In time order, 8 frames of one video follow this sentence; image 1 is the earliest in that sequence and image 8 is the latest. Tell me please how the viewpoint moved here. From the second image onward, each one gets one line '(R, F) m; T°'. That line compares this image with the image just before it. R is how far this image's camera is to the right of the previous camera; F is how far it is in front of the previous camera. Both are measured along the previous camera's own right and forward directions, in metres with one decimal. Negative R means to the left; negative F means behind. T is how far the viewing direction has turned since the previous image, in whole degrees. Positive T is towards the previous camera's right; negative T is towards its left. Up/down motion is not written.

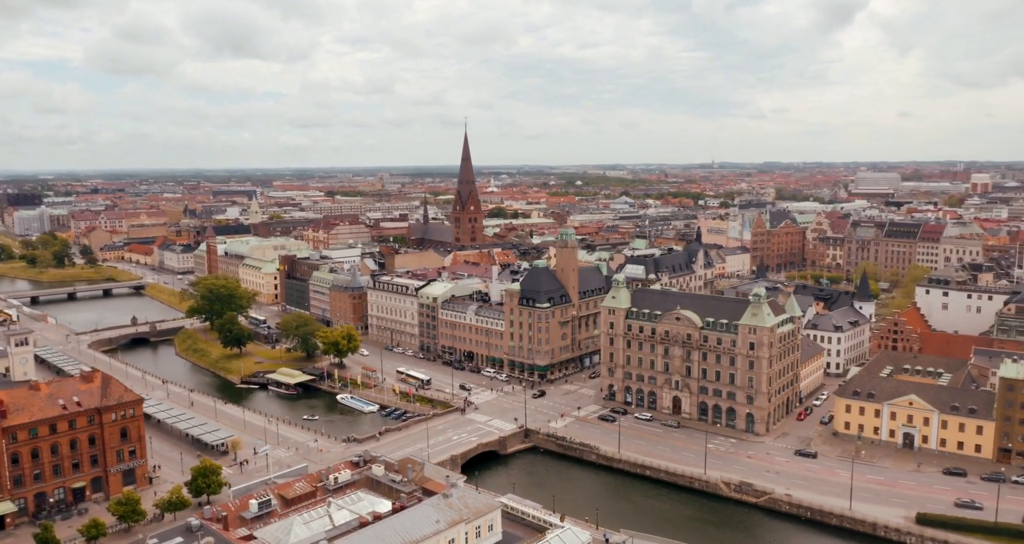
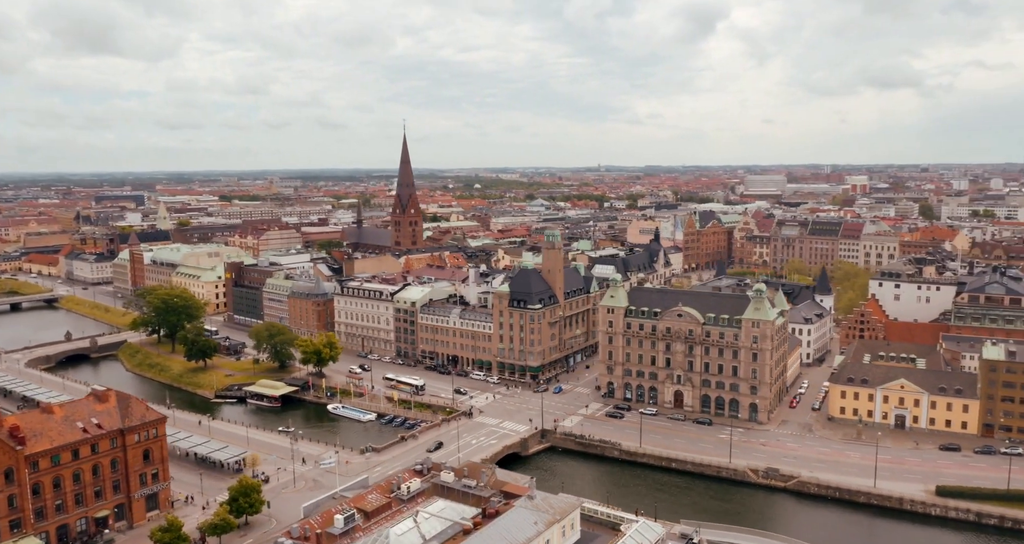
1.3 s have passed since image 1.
(-10.9, +0.9) m; +8°
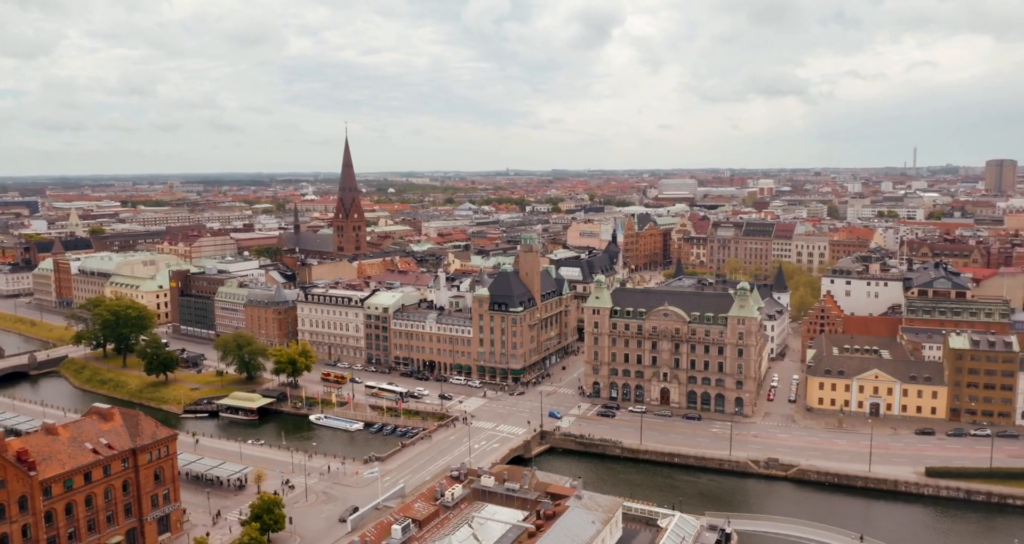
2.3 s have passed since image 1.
(-7.8, +0.5) m; +7°
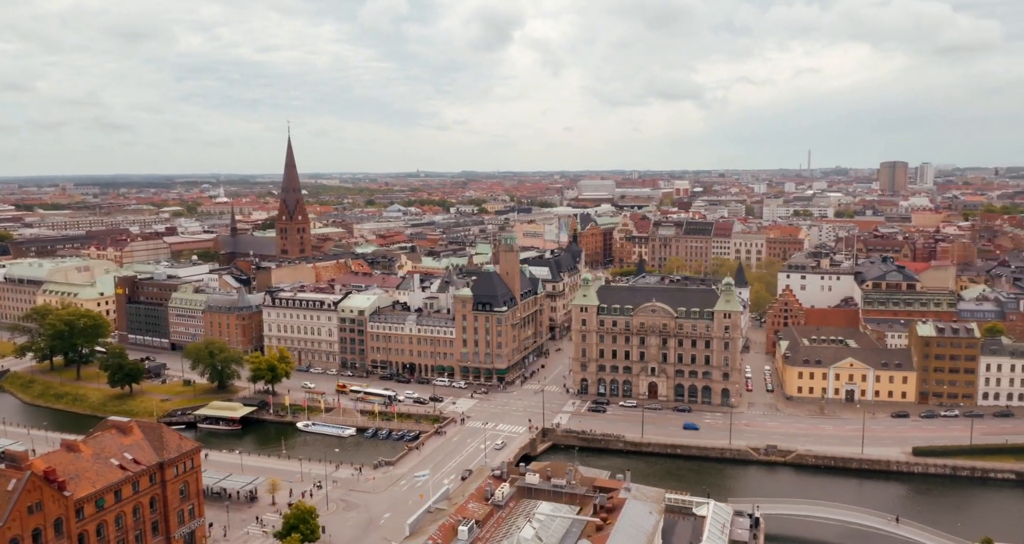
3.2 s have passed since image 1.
(-8.0, +0.3) m; +7°
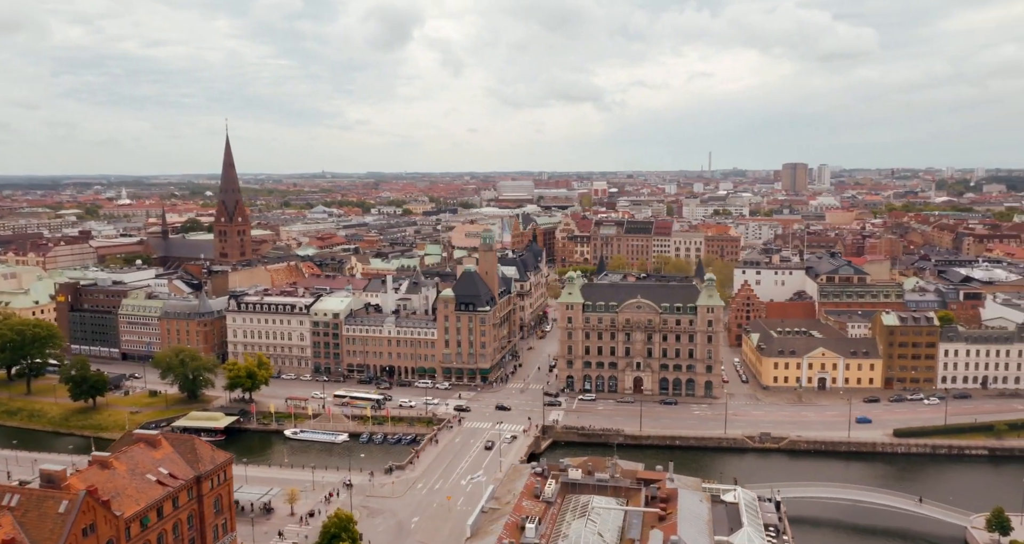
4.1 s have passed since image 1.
(-8.0, +0.4) m; +7°
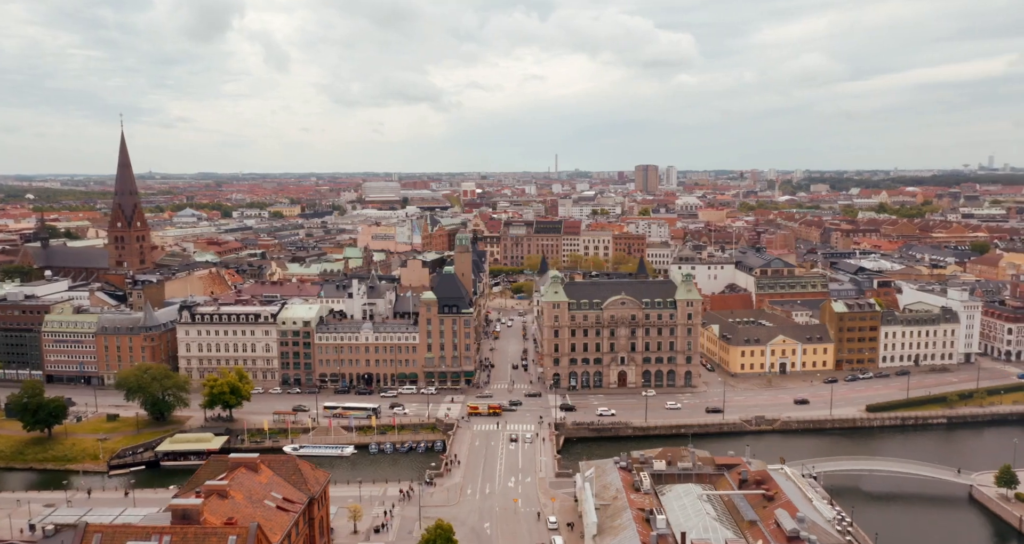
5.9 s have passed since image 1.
(-14.6, +1.2) m; +11°
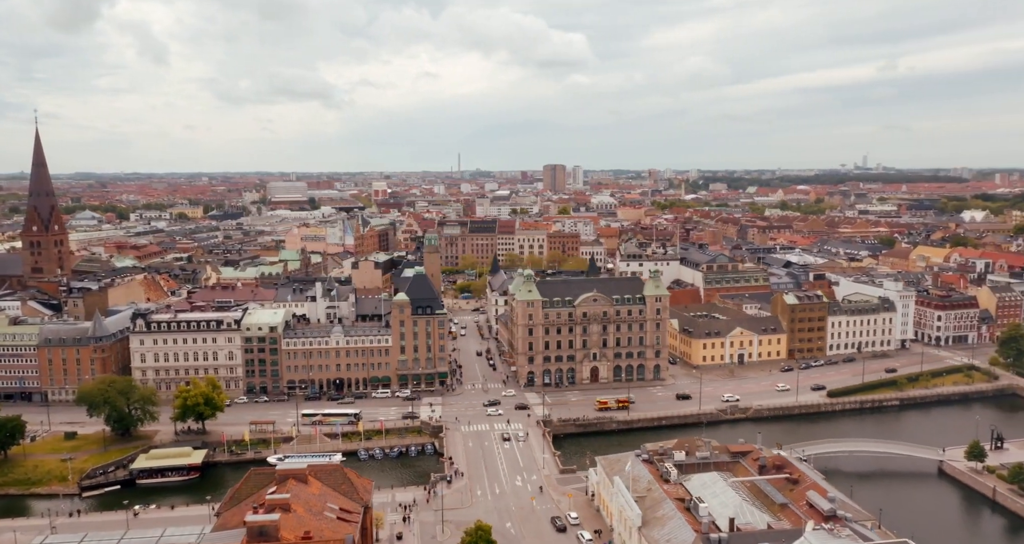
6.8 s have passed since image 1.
(-7.8, +0.2) m; +7°
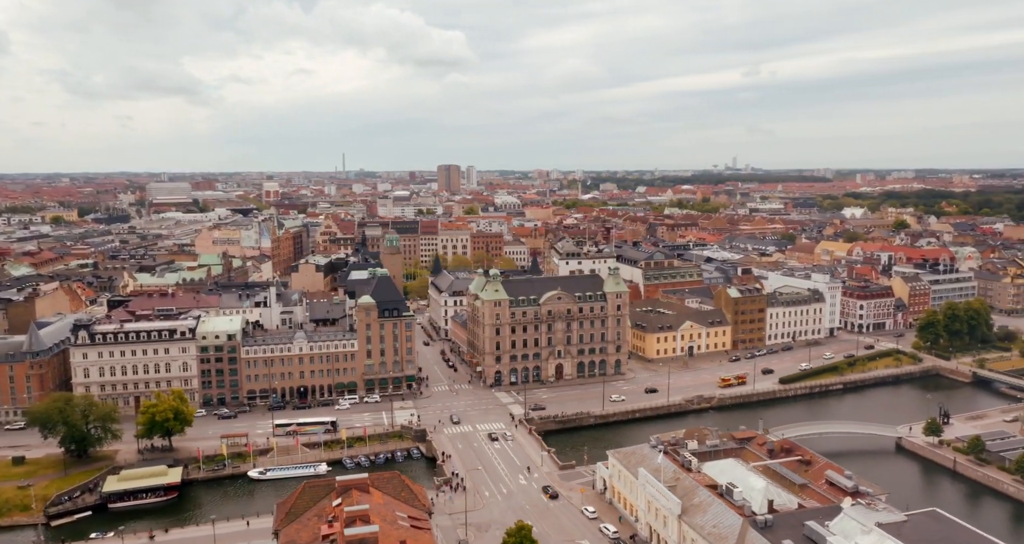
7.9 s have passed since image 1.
(-8.8, +0.3) m; +9°
